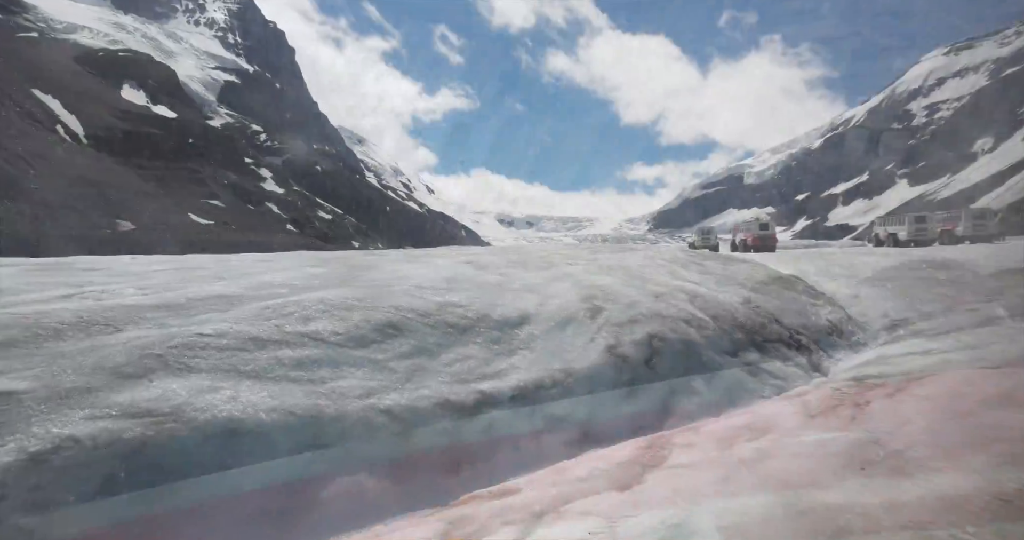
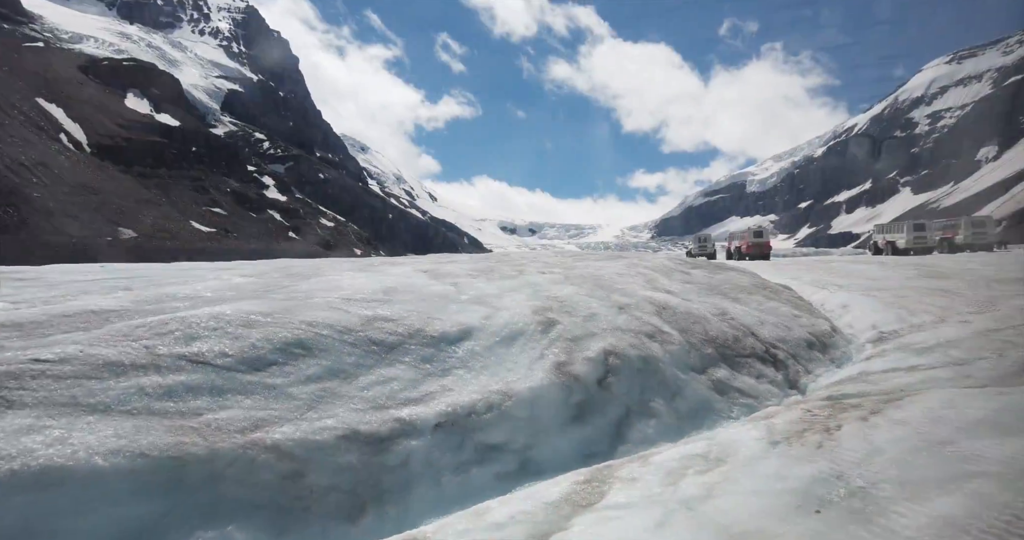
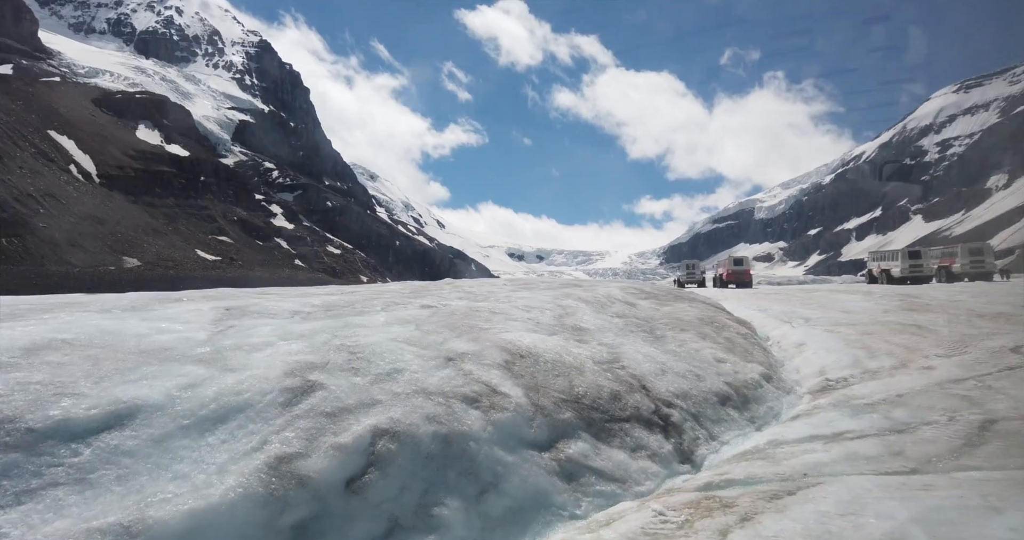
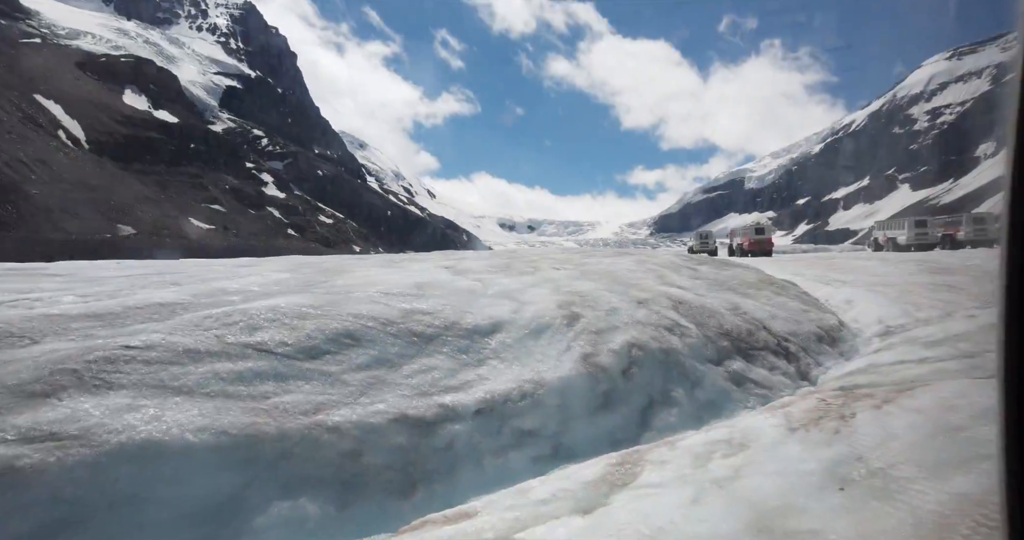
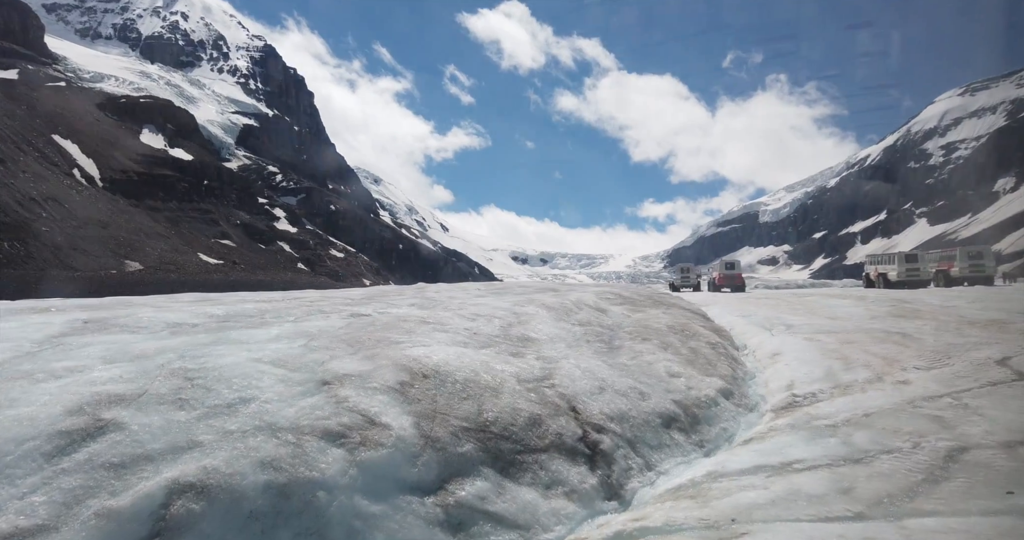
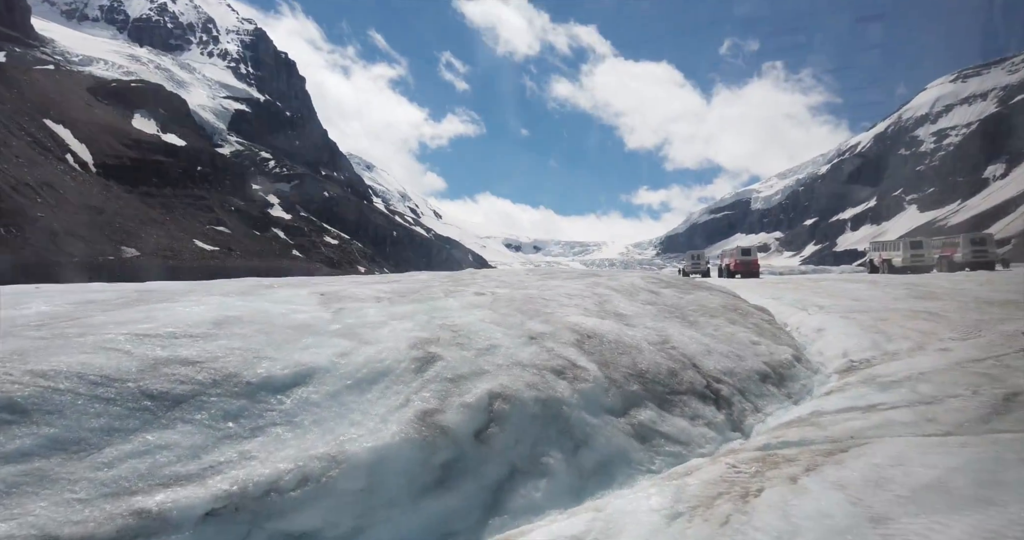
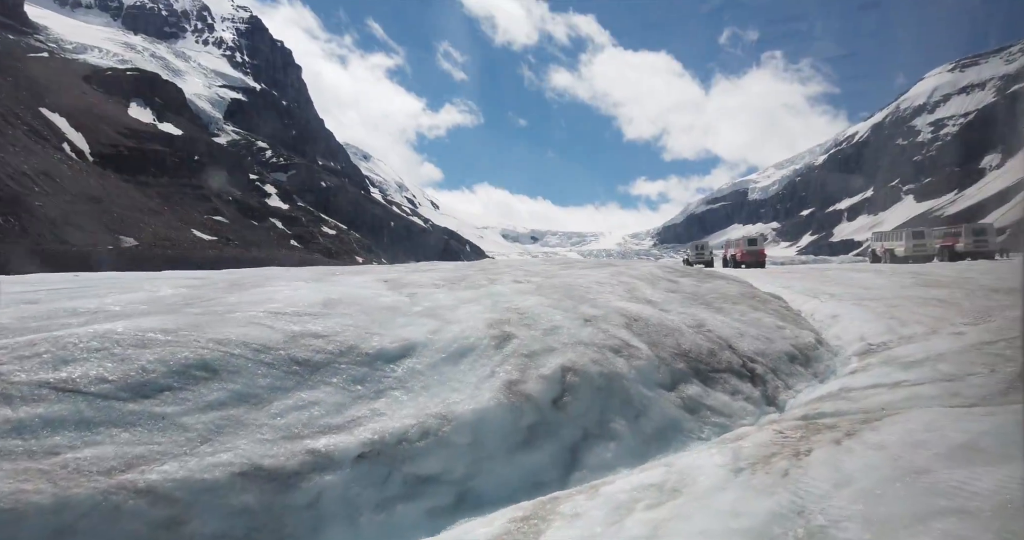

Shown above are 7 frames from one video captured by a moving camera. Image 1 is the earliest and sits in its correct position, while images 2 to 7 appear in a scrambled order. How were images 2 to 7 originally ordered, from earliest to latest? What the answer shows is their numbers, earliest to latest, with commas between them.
4, 2, 7, 6, 3, 5
